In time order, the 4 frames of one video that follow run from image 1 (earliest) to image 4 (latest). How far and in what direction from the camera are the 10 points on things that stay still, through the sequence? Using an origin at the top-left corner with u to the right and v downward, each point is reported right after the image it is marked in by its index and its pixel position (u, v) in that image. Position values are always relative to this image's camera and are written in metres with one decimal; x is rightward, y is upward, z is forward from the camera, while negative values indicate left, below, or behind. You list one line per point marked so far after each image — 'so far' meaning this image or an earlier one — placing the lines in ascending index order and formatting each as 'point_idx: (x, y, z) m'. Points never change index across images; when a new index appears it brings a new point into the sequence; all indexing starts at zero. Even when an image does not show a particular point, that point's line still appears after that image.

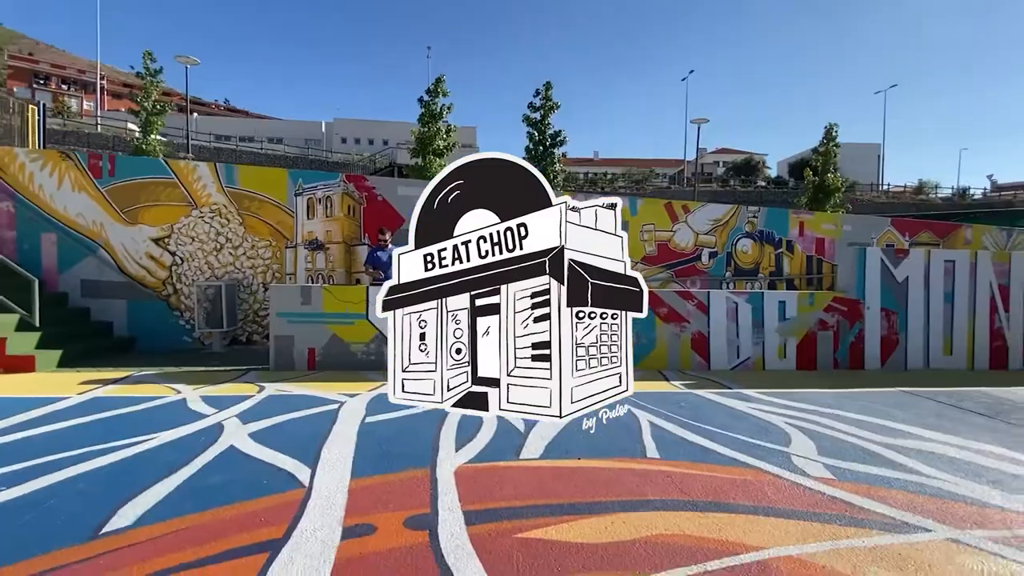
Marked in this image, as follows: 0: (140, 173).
0: (-7.9, +2.4, +9.8) m
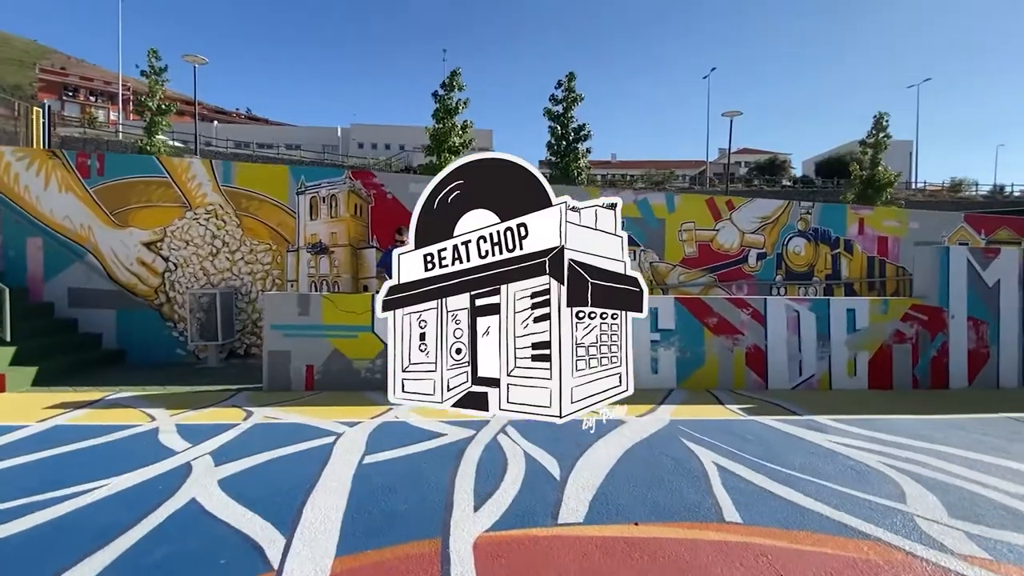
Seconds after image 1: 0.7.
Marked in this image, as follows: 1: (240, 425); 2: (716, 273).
0: (-7.5, +2.2, +9.0) m
1: (-3.3, -1.7, +5.7) m
2: (+4.5, +0.3, +10.2) m
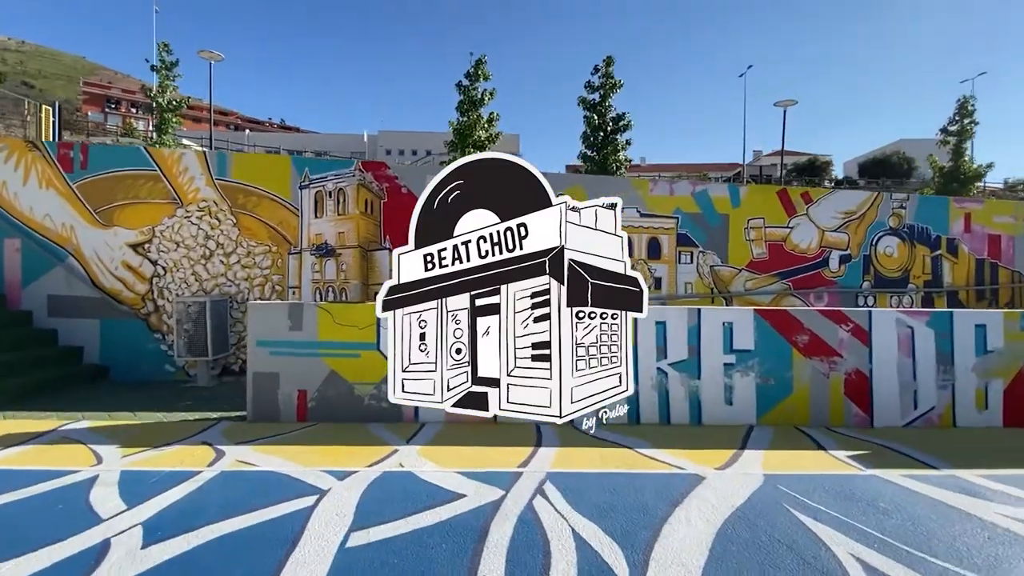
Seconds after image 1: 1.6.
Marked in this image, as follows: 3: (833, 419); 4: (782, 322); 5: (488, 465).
0: (-6.9, +2.1, +8.0) m
1: (-2.9, -1.8, +4.4) m
2: (+5.1, +0.2, +8.5) m
3: (+4.3, -1.7, +6.2) m
4: (+3.5, -0.5, +6.1) m
5: (-0.2, -1.8, +4.7) m
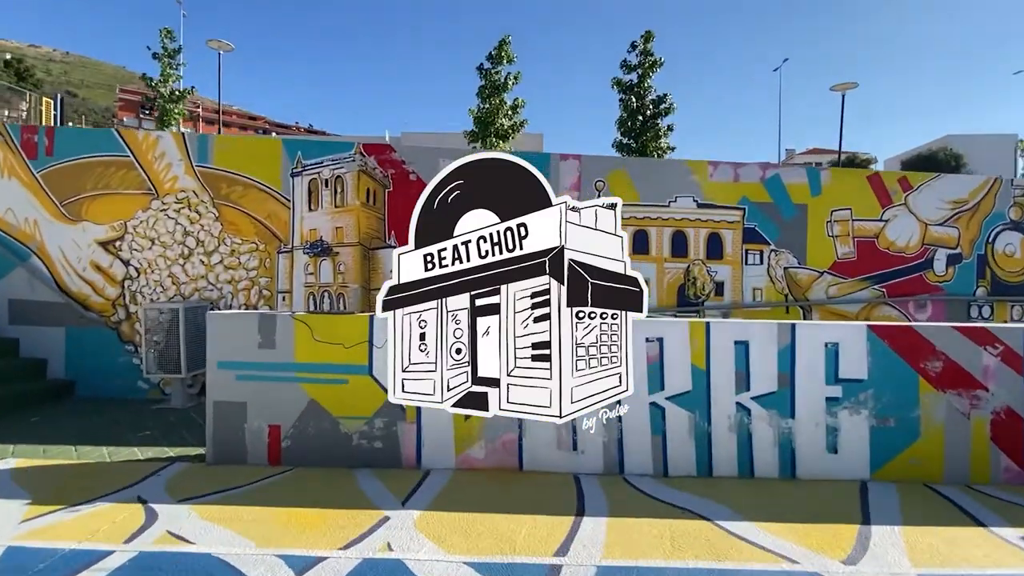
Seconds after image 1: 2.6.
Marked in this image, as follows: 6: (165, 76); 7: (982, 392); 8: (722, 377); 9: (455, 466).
0: (-6.5, +2.0, +7.0) m
1: (-2.7, -1.8, +3.2) m
2: (+5.5, +0.1, +6.9) m
3: (+4.6, -1.8, +4.6) m
4: (+3.8, -0.5, +4.5) m
5: (0.0, -1.8, +3.3) m
6: (-9.6, +5.9, +12.9) m
7: (+4.6, -1.0, +4.6) m
8: (+2.1, -0.9, +4.5) m
9: (-0.5, -1.7, +4.5) m
